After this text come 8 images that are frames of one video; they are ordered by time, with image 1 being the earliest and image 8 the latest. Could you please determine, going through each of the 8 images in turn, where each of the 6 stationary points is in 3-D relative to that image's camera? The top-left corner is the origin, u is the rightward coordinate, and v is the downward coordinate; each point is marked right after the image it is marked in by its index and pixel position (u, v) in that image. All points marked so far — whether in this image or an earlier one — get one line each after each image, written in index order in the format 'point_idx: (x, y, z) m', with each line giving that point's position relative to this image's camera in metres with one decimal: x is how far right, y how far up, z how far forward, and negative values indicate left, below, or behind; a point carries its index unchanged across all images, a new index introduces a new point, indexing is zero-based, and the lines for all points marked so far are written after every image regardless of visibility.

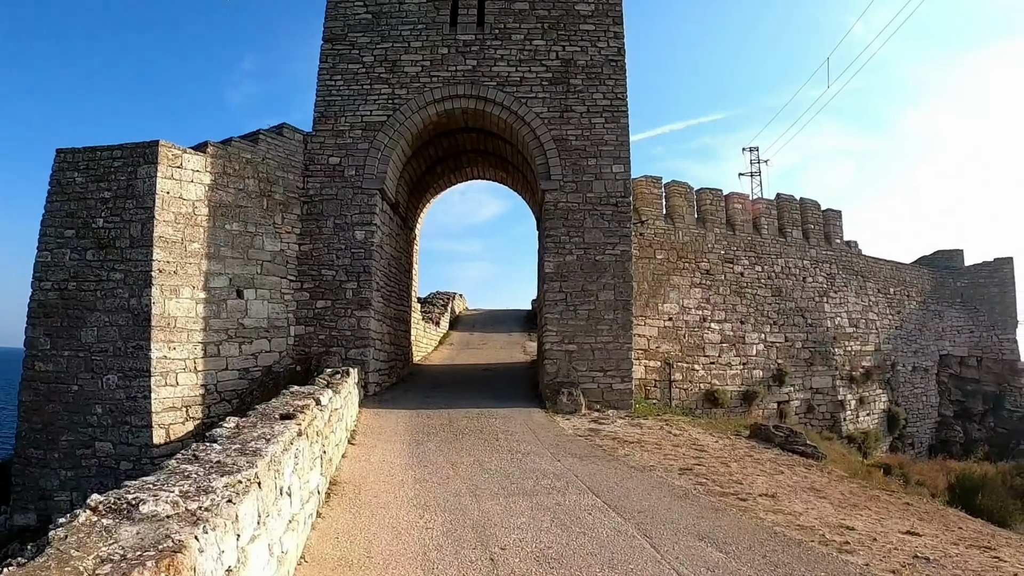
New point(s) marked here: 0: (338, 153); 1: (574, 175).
0: (-1.5, +1.2, +10.7) m
1: (+0.5, +1.0, +10.4) m
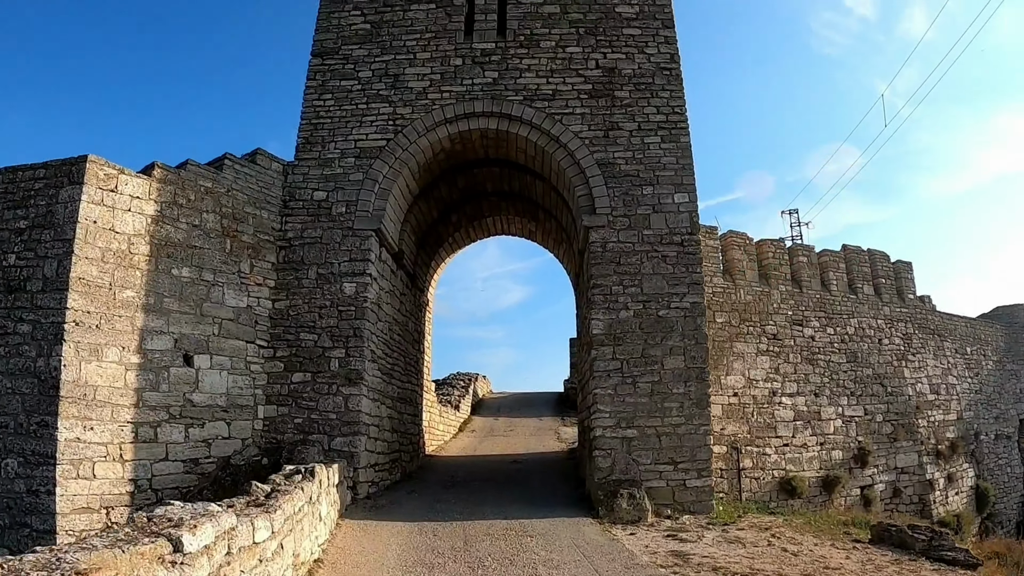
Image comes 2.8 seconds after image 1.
0: (-1.3, +0.7, +8.4) m
1: (+0.8, +0.5, +8.1) m
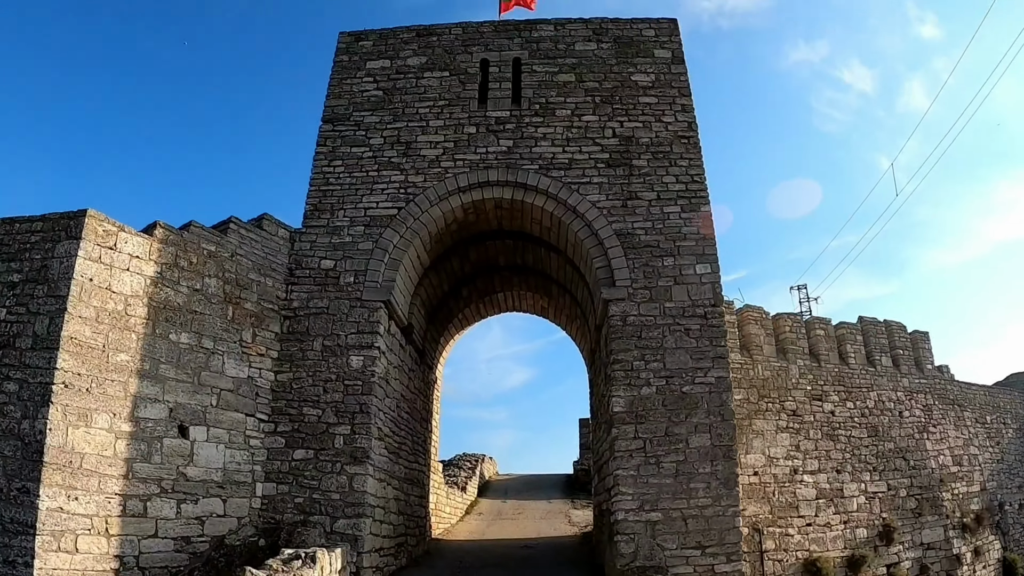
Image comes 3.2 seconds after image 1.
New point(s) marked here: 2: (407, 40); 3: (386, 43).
0: (-1.2, +0.2, +8.1) m
1: (+0.9, +0.1, +7.7) m
2: (-0.8, +2.0, +9.8) m
3: (-1.0, +1.9, +9.8) m
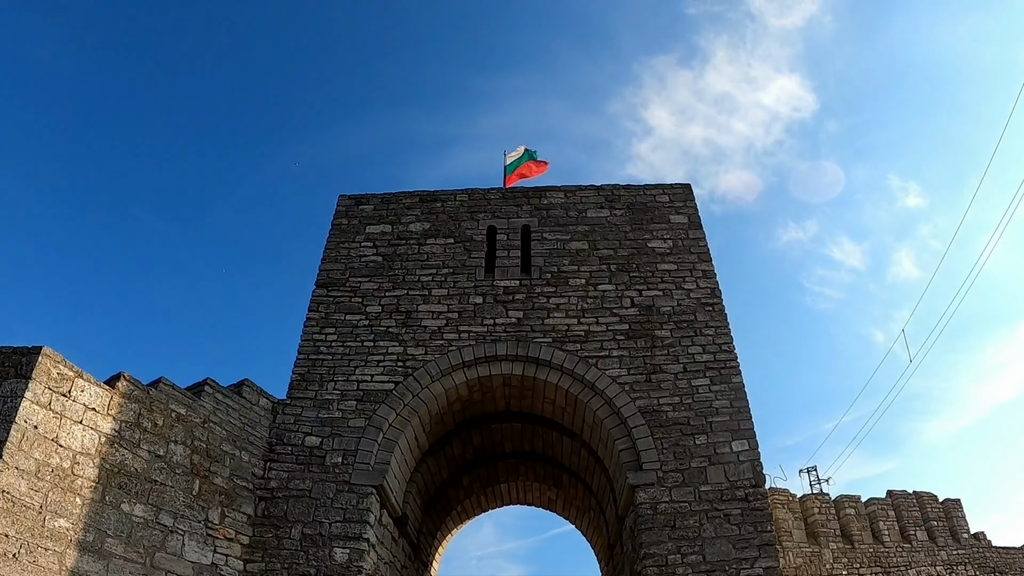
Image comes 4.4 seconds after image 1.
0: (-1.1, -0.9, +7.2) m
1: (+0.9, -0.9, +6.8) m
2: (-0.8, +0.6, +9.1) m
3: (-0.9, +0.6, +9.1) m
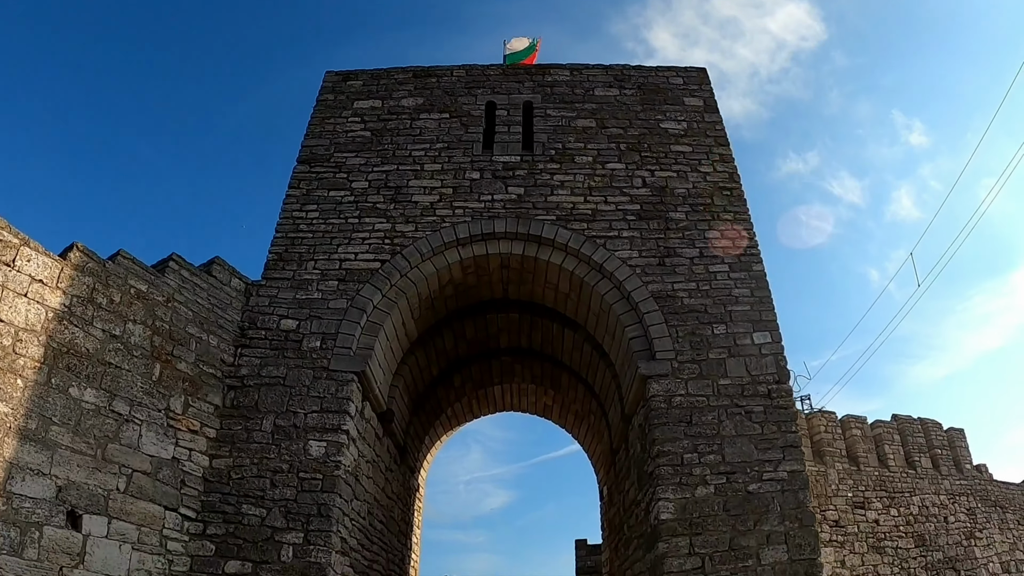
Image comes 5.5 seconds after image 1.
0: (-1.1, -0.2, +6.5) m
1: (+0.9, -0.3, +6.1) m
2: (-0.8, +1.4, +8.3) m
3: (-0.9, +1.4, +8.3) m
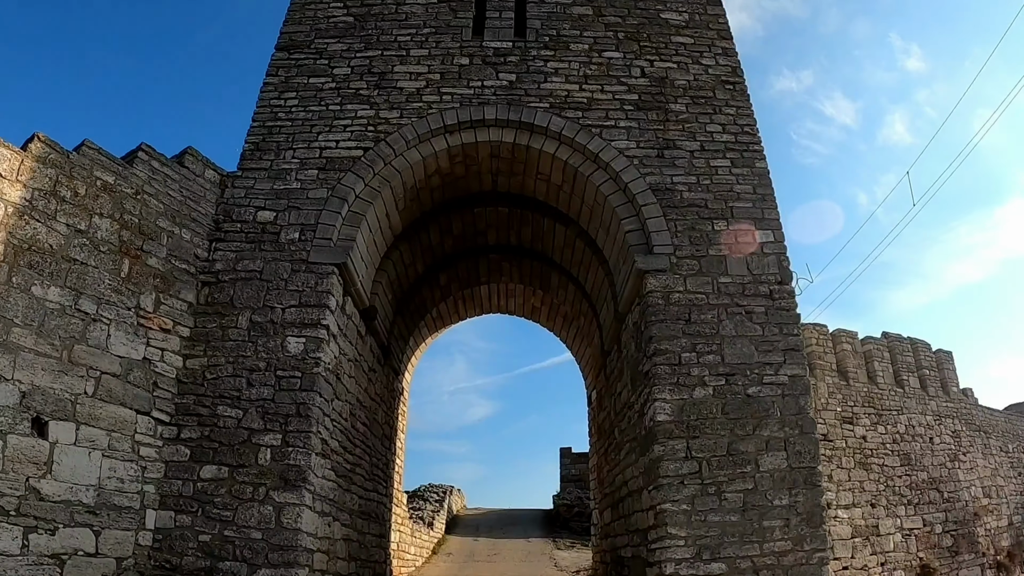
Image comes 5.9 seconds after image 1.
0: (-1.2, +0.4, +6.1) m
1: (+0.9, +0.2, +5.8) m
2: (-0.8, +2.1, +7.8) m
3: (-1.0, +2.1, +7.8) m
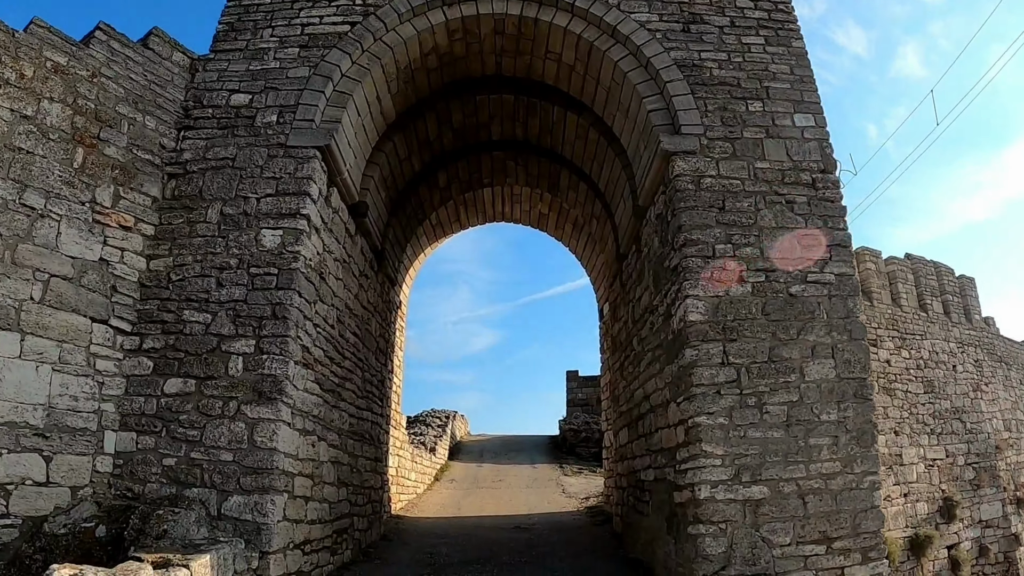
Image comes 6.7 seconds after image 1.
0: (-1.2, +0.9, +5.4) m
1: (+0.9, +0.7, +5.1) m
2: (-0.8, +2.7, +7.0) m
3: (-1.0, +2.6, +7.0) m
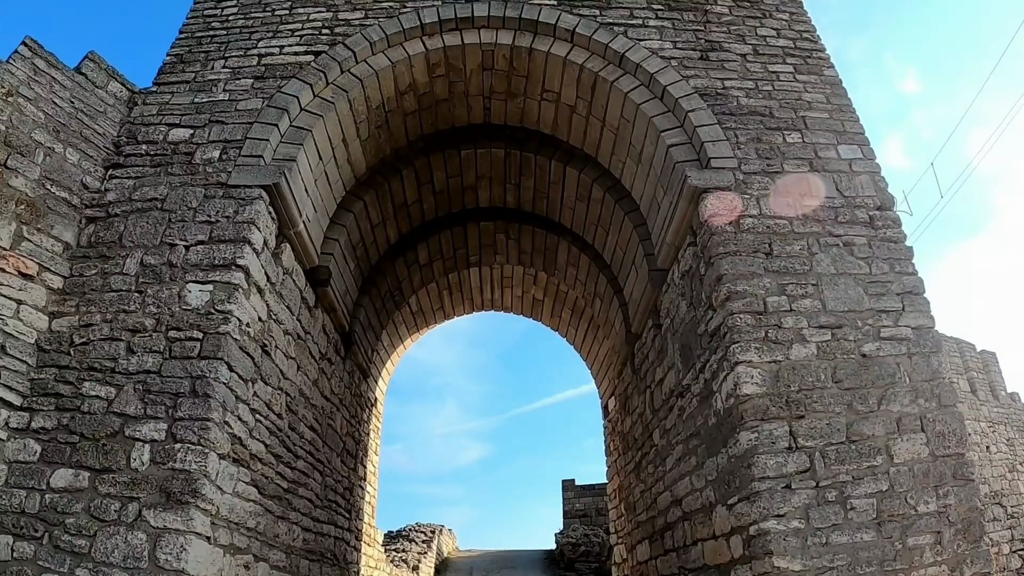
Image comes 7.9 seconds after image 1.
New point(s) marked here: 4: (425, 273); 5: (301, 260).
0: (-1.2, +0.6, +4.5) m
1: (+0.9, +0.4, +4.1) m
2: (-0.9, +2.2, +6.2) m
3: (-1.0, +2.2, +6.2) m
4: (-0.5, +0.1, +6.6) m
5: (-0.8, +0.1, +4.5) m
